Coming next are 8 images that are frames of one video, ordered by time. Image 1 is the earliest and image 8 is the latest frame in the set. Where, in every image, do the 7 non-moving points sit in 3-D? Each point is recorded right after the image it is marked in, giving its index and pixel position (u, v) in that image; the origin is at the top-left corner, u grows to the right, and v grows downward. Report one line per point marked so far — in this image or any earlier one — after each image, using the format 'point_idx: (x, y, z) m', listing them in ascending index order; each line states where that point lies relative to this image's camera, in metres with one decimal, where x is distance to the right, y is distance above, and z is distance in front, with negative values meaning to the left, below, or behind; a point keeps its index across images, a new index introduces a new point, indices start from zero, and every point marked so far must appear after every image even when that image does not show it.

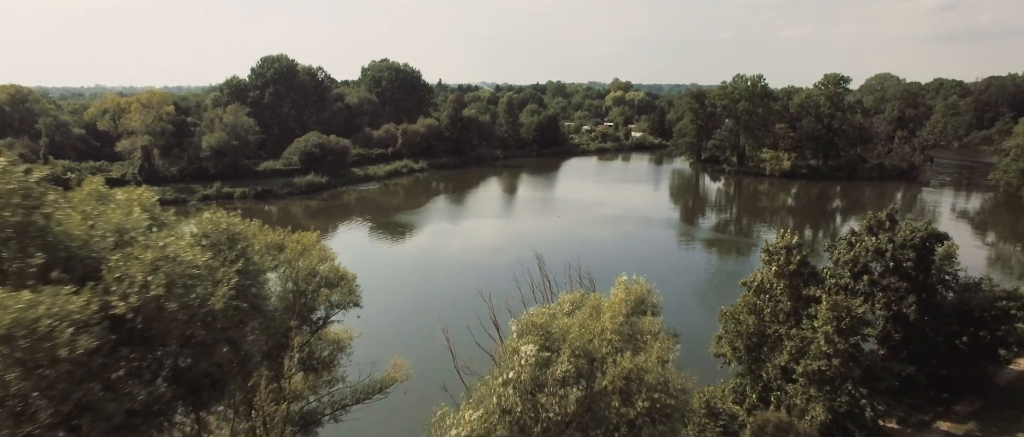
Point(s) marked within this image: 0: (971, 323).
0: (+9.9, -2.3, +12.0) m
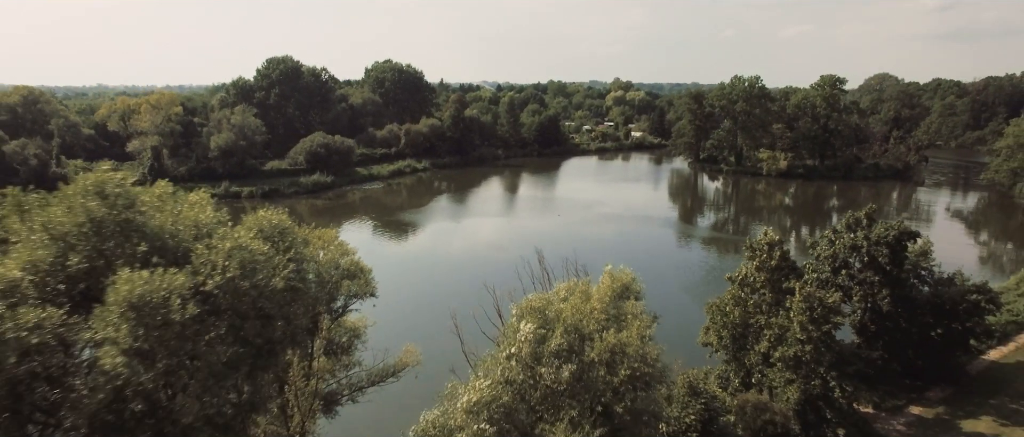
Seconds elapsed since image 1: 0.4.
0: (+9.9, -2.2, +12.9) m
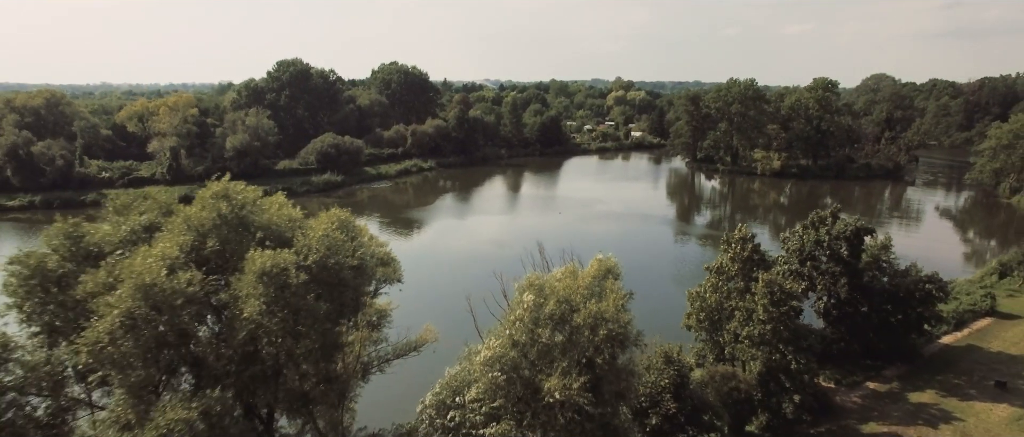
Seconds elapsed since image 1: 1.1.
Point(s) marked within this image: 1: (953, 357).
0: (+10.0, -2.2, +14.5) m
1: (+11.9, -3.7, +15.2) m
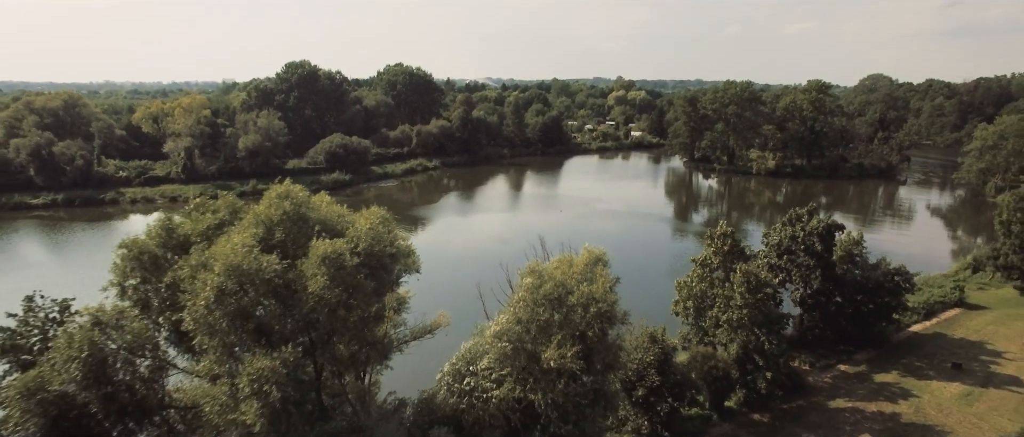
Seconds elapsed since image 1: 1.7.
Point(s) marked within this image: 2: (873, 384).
0: (+10.1, -2.1, +16.0) m
1: (+12.0, -3.7, +16.6) m
2: (+9.2, -4.2, +14.4) m
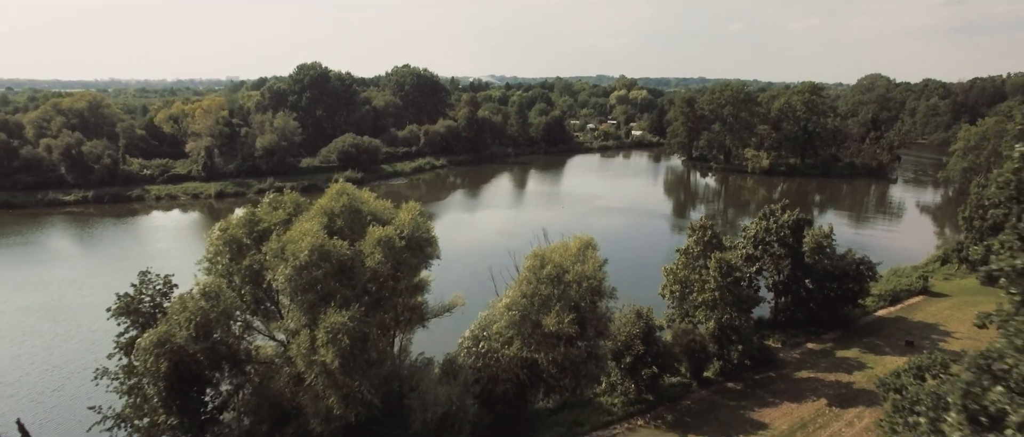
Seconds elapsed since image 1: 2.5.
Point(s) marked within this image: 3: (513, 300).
0: (+10.3, -2.0, +18.0) m
1: (+12.2, -3.5, +18.6) m
2: (+9.4, -4.1, +16.5) m
3: (0.0, -1.7, +11.4) m
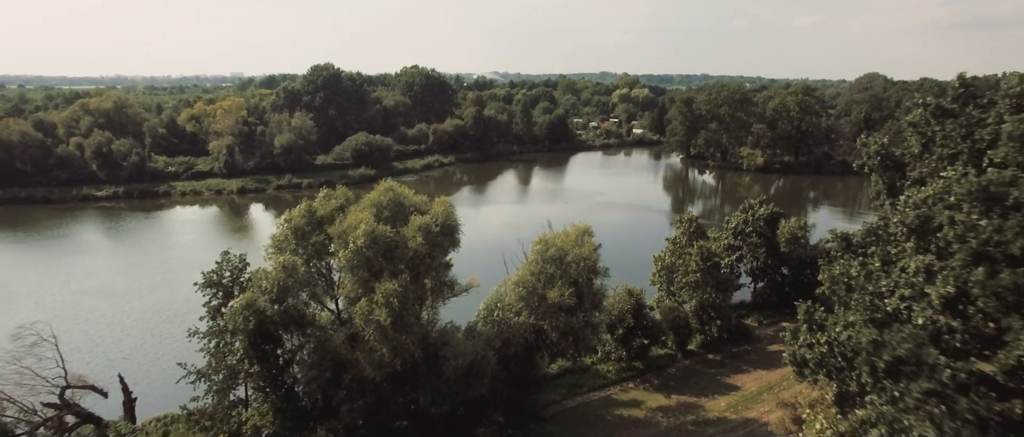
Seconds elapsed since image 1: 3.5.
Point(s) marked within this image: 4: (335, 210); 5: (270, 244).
0: (+10.6, -1.7, +20.2) m
1: (+12.5, -3.3, +20.9) m
2: (+9.7, -3.9, +18.8) m
3: (+0.3, -1.5, +13.8) m
4: (-4.0, +0.2, +12.8) m
5: (-5.4, -0.6, +12.6) m
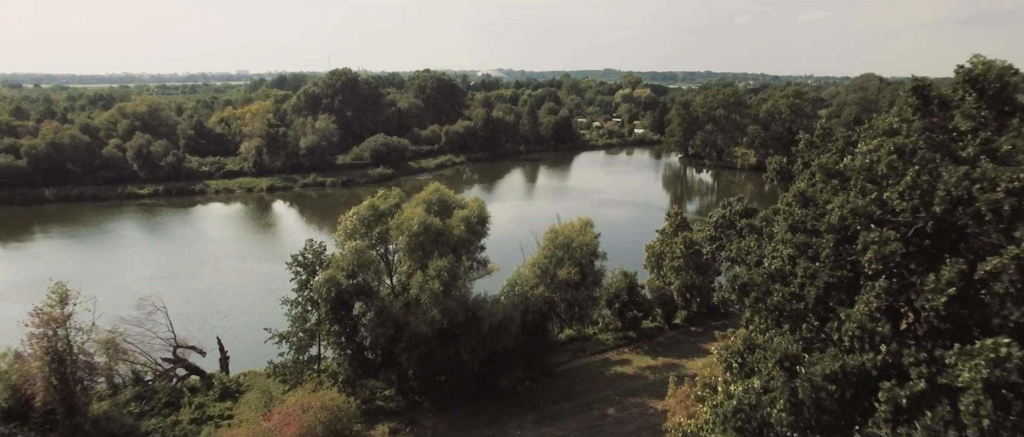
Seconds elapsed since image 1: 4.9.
0: (+11.2, -1.5, +23.7) m
1: (+13.1, -3.1, +24.3) m
2: (+10.3, -3.7, +22.2) m
3: (+0.8, -1.3, +17.3) m
4: (-3.5, +0.4, +16.4) m
5: (-4.9, -0.4, +16.1) m
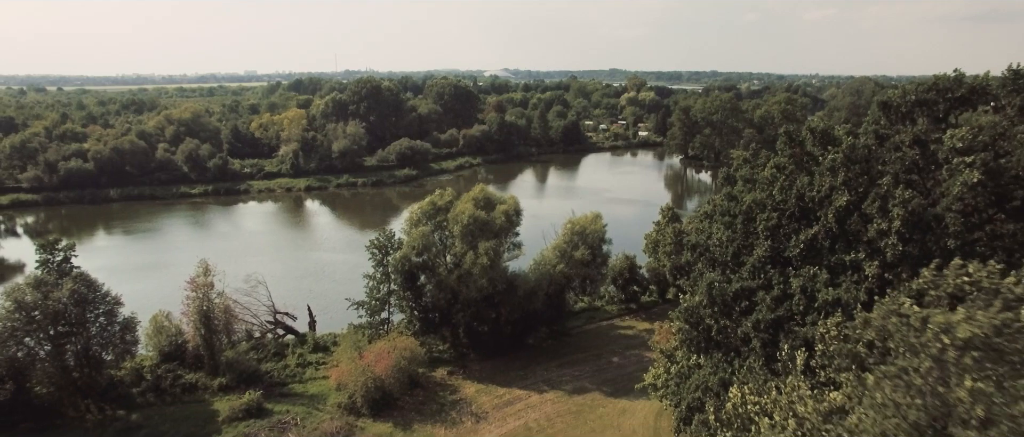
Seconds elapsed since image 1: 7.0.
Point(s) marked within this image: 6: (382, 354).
0: (+12.3, -1.2, +28.4) m
1: (+14.2, -2.8, +29.0) m
2: (+11.3, -3.4, +26.9) m
3: (+1.8, -1.1, +22.1) m
4: (-2.5, +0.6, +21.2) m
5: (-3.9, -0.2, +21.0) m
6: (-4.2, -4.4, +18.1) m
